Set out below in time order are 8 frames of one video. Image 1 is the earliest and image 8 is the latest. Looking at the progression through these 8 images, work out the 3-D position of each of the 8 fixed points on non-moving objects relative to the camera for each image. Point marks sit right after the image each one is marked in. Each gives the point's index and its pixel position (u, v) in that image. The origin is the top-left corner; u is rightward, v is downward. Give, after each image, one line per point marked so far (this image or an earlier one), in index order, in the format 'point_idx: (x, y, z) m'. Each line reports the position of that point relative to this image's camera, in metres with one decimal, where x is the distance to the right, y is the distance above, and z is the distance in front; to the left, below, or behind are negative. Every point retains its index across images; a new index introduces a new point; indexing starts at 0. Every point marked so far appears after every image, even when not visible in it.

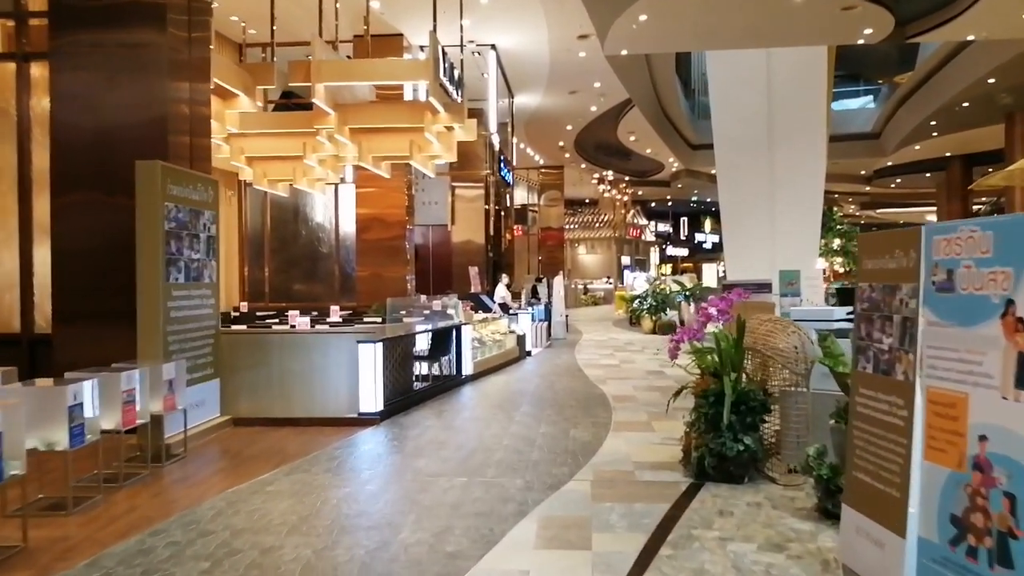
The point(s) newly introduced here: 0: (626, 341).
0: (+1.8, -0.8, +12.7) m
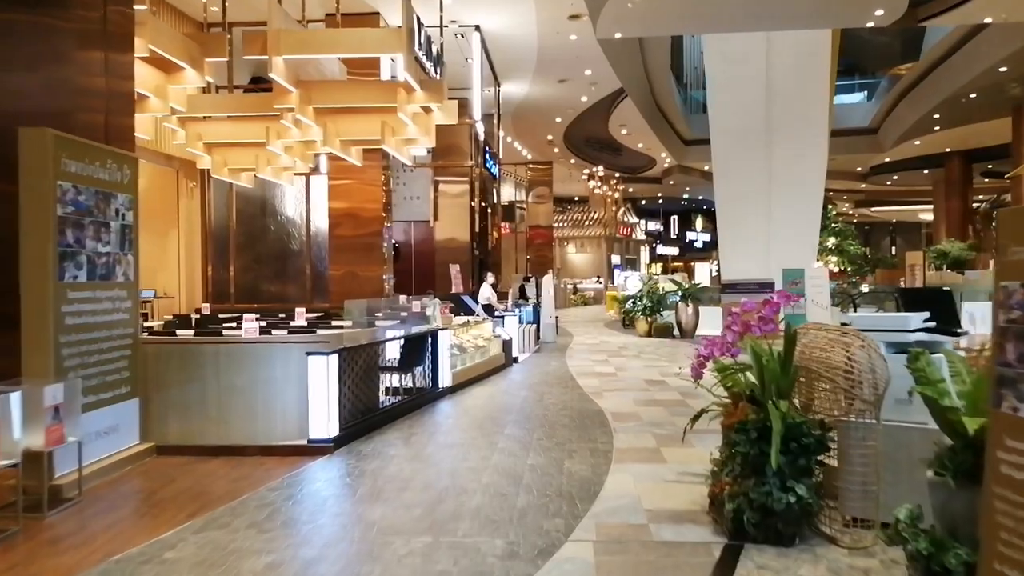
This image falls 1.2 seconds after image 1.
0: (+1.6, -0.8, +11.8) m
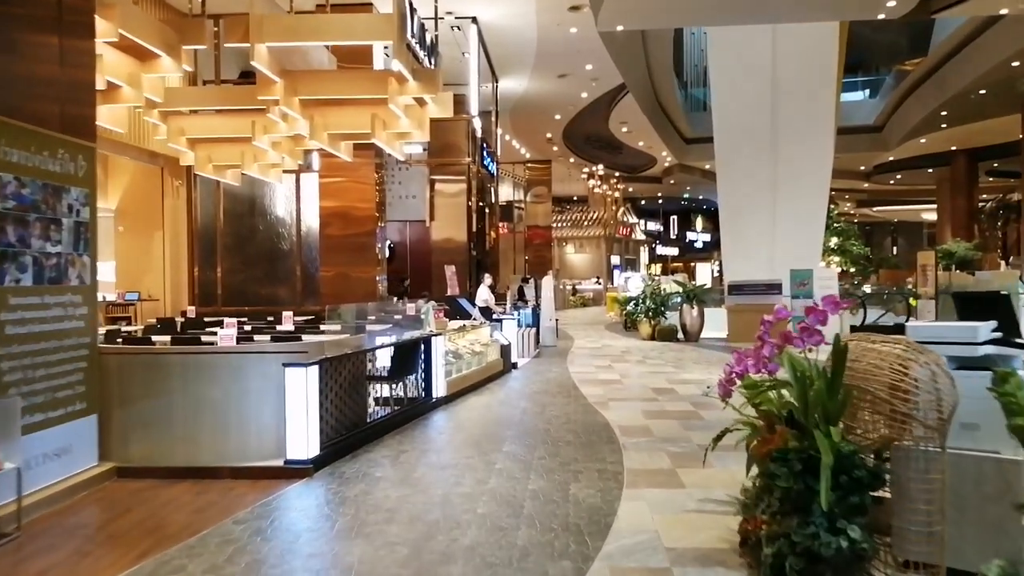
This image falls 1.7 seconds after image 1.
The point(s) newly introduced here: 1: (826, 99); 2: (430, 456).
0: (+1.5, -0.9, +11.3) m
1: (+5.2, +3.0, +13.7) m
2: (-0.5, -0.9, +4.6) m
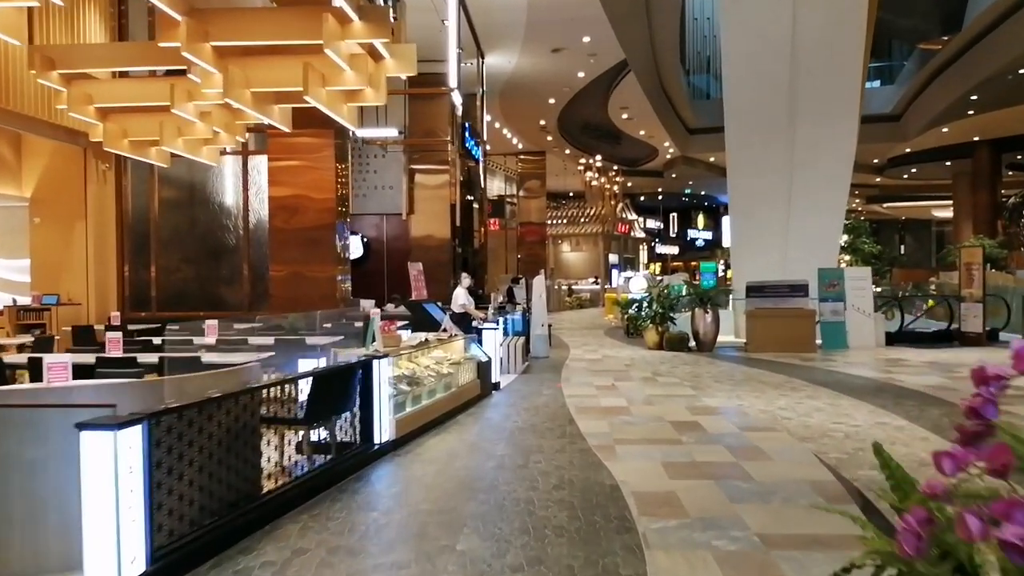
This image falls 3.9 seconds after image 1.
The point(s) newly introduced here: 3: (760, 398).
0: (+1.4, -0.9, +9.6) m
1: (+5.0, +3.0, +12.1) m
2: (-0.6, -1.0, +2.9) m
3: (+2.0, -0.9, +6.6) m
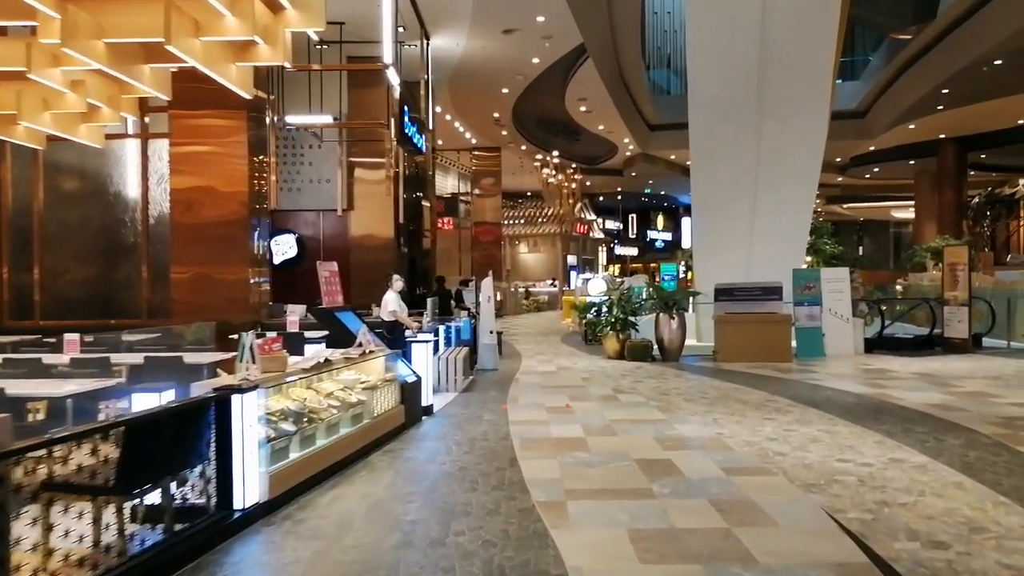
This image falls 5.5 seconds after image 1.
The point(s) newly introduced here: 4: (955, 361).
0: (+0.8, -0.9, +8.5) m
1: (+4.3, +3.0, +11.1) m
2: (-0.9, -1.0, +1.7) m
3: (+1.5, -0.9, +5.5) m
4: (+5.1, -0.8, +9.3) m
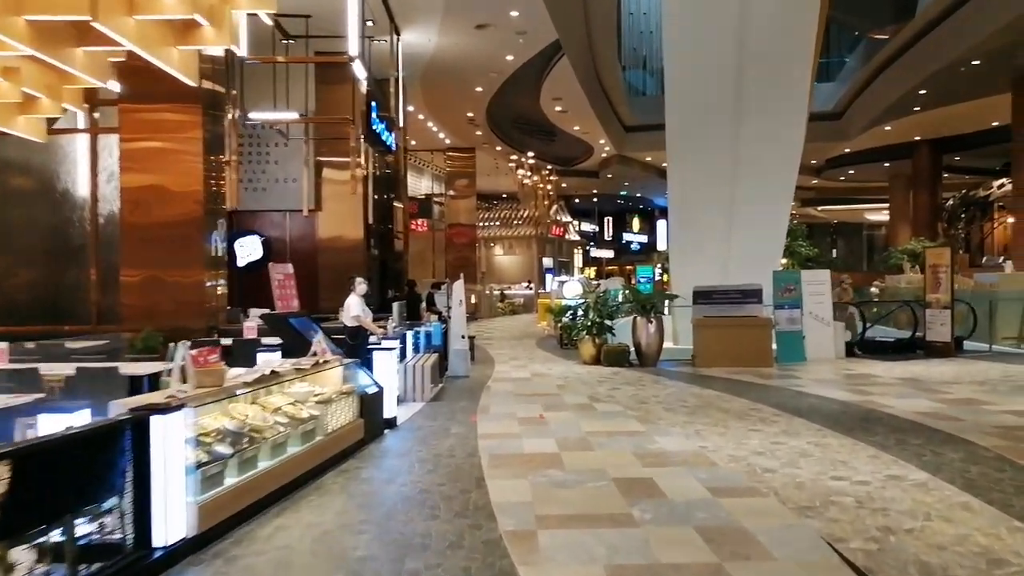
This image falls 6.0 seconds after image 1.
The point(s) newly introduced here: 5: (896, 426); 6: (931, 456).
0: (+0.5, -0.9, +8.1) m
1: (+3.9, +2.9, +10.9) m
2: (-1.0, -1.0, +1.2) m
3: (+1.3, -0.9, +5.2) m
4: (+4.8, -0.9, +9.1) m
5: (+2.6, -0.9, +5.5) m
6: (+2.3, -0.9, +4.6) m
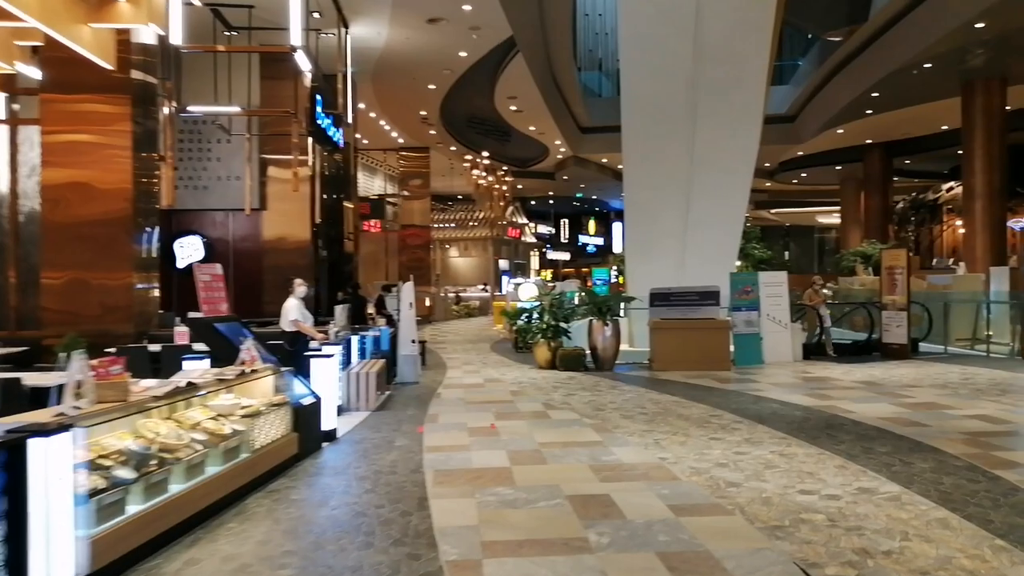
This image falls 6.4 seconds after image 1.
0: (0.0, -1.0, +7.8) m
1: (+3.3, +2.9, +10.7) m
2: (-1.1, -1.0, +0.9) m
3: (+1.0, -1.0, +4.9) m
4: (+4.2, -0.9, +9.0) m
5: (+2.2, -0.9, +5.3) m
6: (+2.1, -0.9, +4.3) m
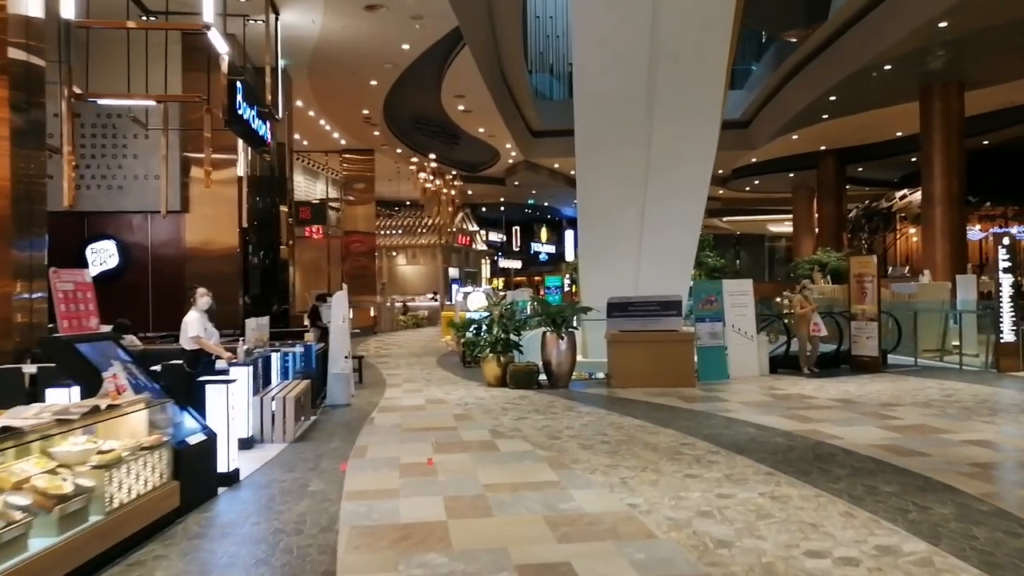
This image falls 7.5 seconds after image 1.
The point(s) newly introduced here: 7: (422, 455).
0: (-0.5, -1.0, +6.9) m
1: (+2.6, +2.8, +10.1) m
2: (-1.1, -1.0, -0.1) m
3: (+0.7, -1.0, +4.1) m
4: (+3.7, -1.0, +8.4) m
5: (+1.9, -1.0, +4.5) m
6: (+1.8, -1.0, +3.6) m
7: (-0.6, -1.0, +5.1) m
